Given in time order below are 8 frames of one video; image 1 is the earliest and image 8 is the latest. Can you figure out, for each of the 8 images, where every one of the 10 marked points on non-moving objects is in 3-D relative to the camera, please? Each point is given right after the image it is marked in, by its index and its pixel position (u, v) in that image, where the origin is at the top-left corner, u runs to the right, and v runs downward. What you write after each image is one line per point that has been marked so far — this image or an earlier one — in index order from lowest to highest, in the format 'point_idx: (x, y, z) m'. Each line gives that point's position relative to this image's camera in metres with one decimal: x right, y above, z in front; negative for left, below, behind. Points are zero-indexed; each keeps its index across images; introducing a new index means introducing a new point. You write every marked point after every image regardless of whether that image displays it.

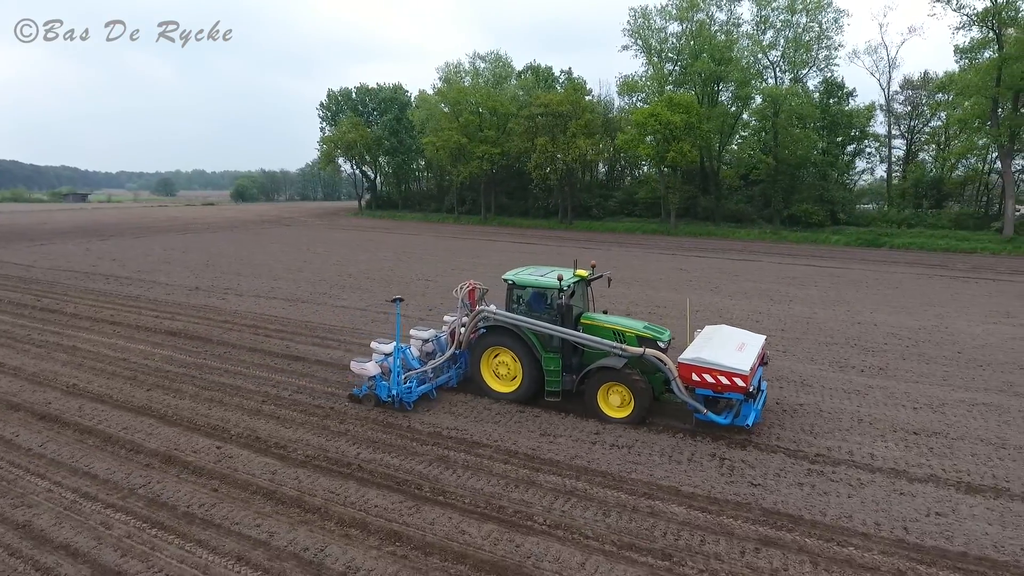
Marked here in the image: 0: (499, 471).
0: (-0.1, -1.7, +5.9) m
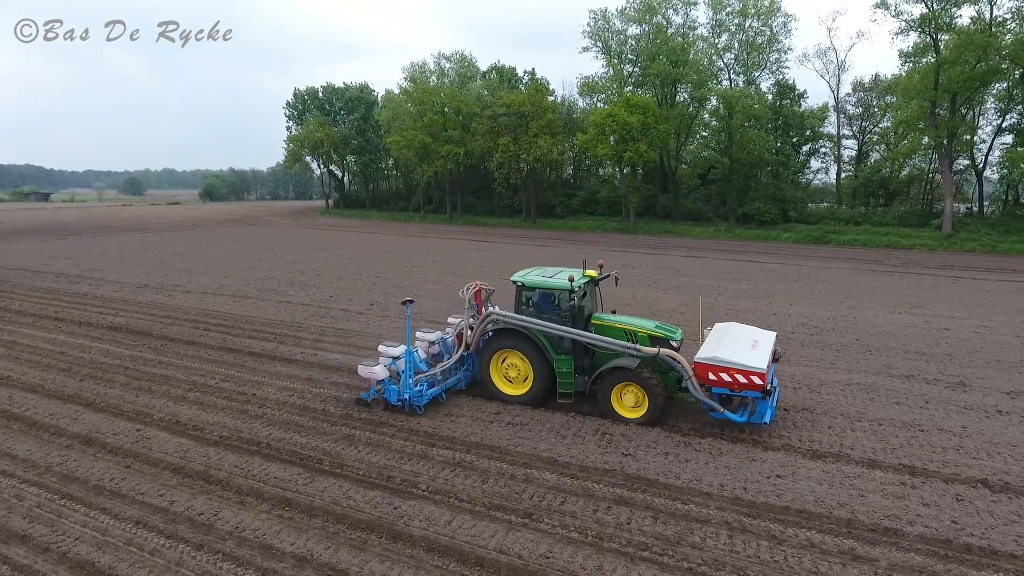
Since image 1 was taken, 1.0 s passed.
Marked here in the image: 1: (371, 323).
0: (-1.2, -1.6, +6.4) m
1: (-2.6, -0.7, +12.0) m
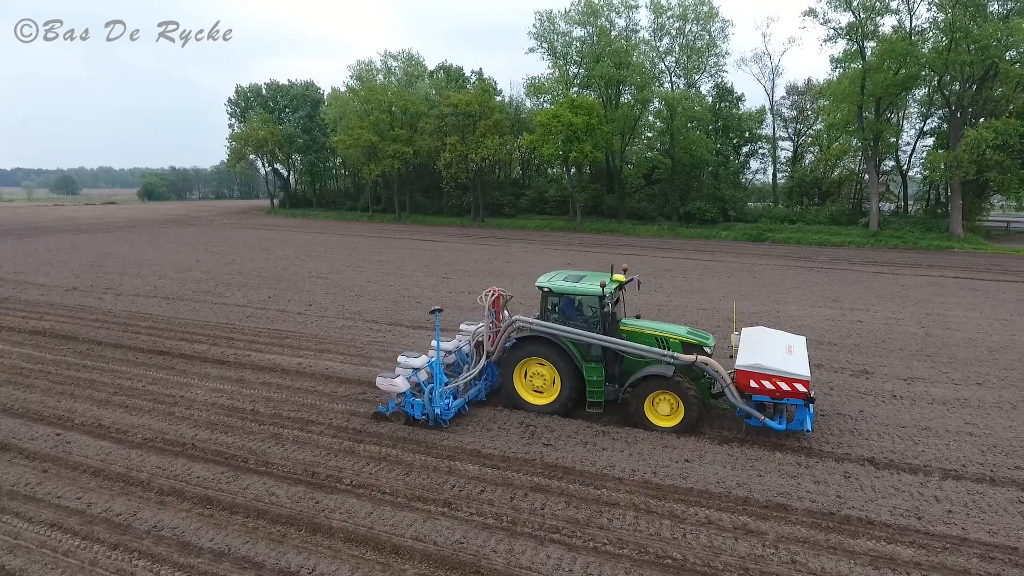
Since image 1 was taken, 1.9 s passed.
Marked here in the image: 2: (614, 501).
0: (-1.9, -1.6, +6.5) m
1: (-3.8, -0.7, +12.0) m
2: (+0.9, -1.8, +5.4) m
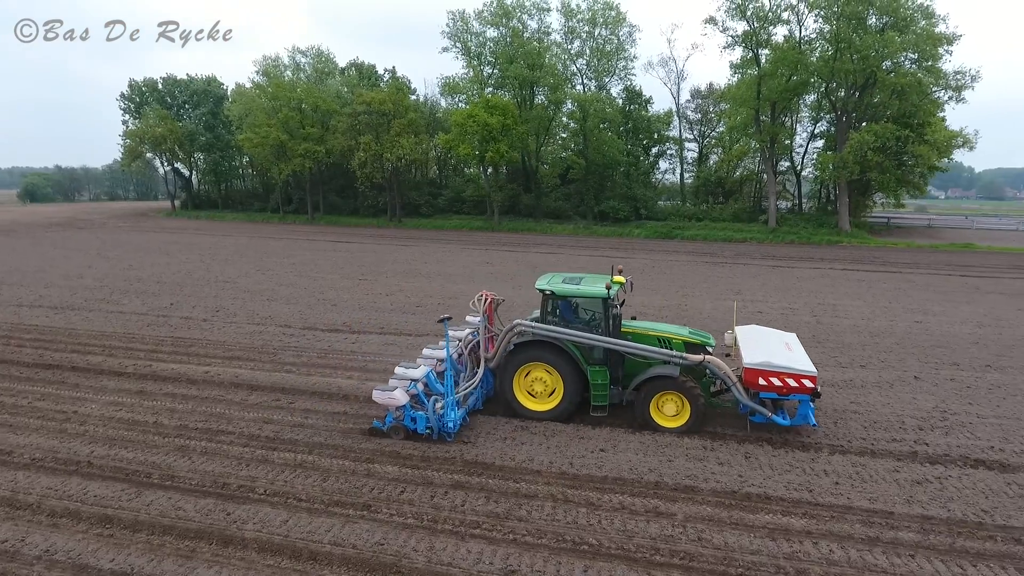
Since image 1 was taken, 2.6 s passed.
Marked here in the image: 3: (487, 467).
0: (-2.8, -1.6, +6.3) m
1: (-5.3, -0.8, +11.4) m
2: (+0.2, -1.8, +5.5) m
3: (-0.2, -1.7, +6.0) m
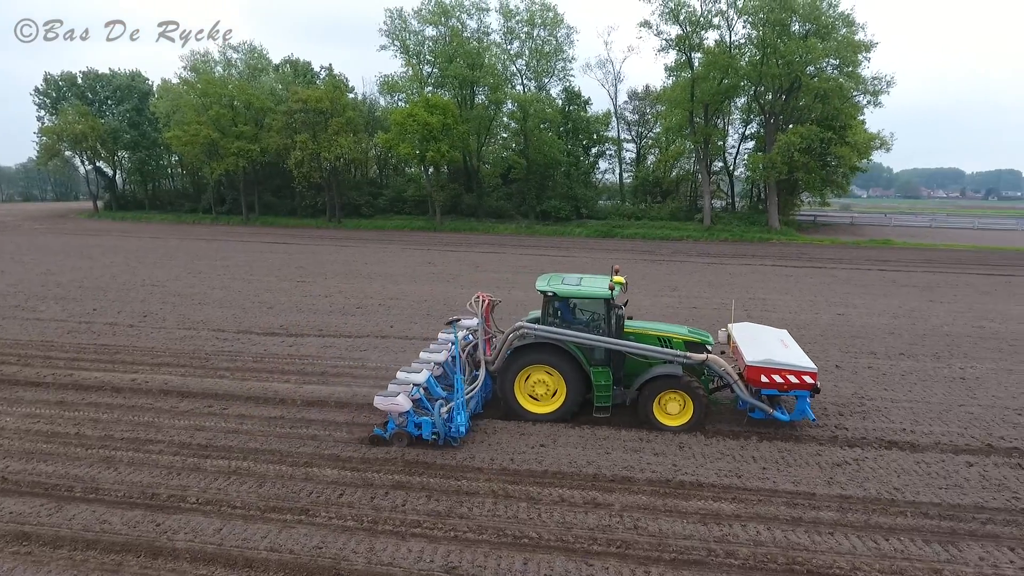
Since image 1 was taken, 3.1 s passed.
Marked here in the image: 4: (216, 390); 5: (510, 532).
0: (-3.3, -1.7, +6.1) m
1: (-6.3, -0.8, +11.0) m
2: (-0.3, -1.8, +5.6) m
3: (-0.8, -1.7, +6.0) m
4: (-3.8, -1.3, +8.2) m
5: (0.0, -1.9, +5.0) m
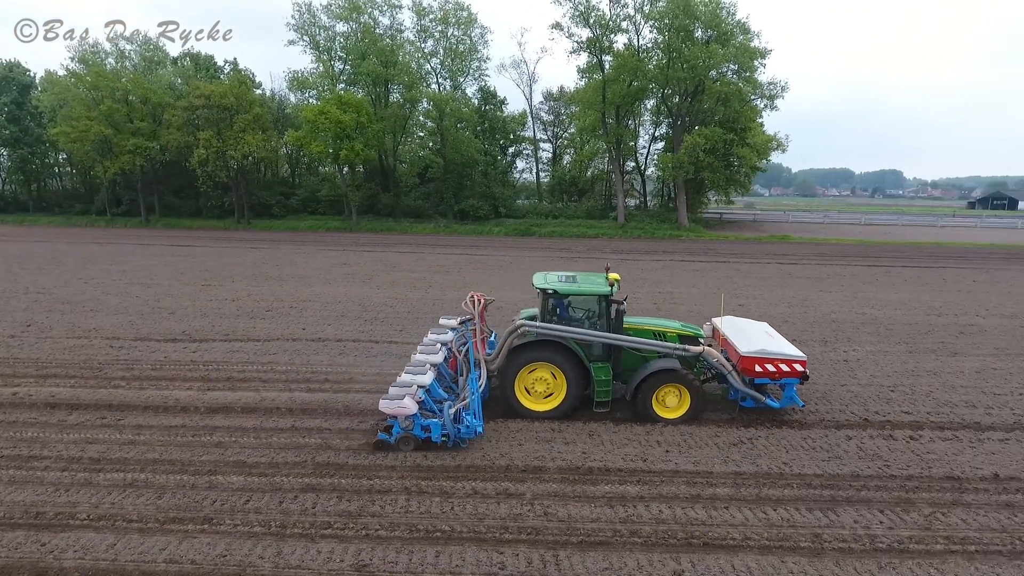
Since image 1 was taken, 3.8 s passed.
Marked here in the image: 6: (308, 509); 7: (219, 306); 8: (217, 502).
0: (-4.1, -1.7, +5.7) m
1: (-7.7, -0.9, +10.2) m
2: (-1.1, -1.8, +5.6) m
3: (-1.6, -1.7, +6.0) m
4: (-4.9, -1.4, +7.7) m
5: (-0.7, -1.9, +5.0) m
6: (-1.7, -1.8, +5.2) m
7: (-6.7, -0.4, +14.4) m
8: (-2.5, -1.8, +5.3) m
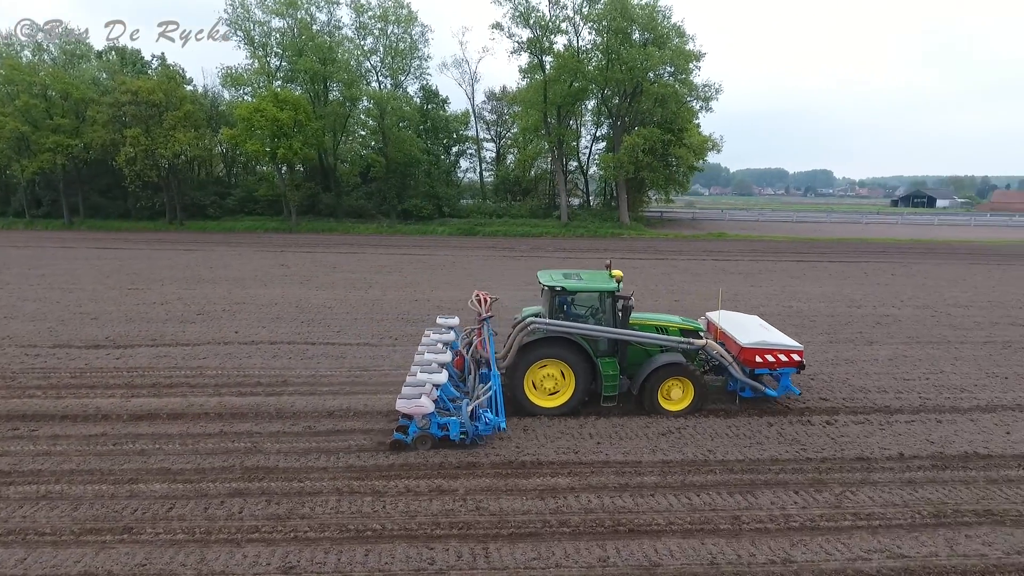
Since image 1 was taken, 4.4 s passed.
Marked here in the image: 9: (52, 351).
0: (-3.2, -1.8, +5.6) m
1: (-7.3, -1.1, +9.6) m
2: (-0.2, -1.8, +5.8) m
3: (-0.8, -1.7, +6.1) m
4: (-4.2, -1.5, +7.5) m
5: (+0.3, -1.9, +5.2) m
6: (-0.7, -1.9, +5.4) m
7: (-6.8, -0.5, +13.9) m
8: (-1.5, -1.9, +5.4) m
9: (-7.5, -0.9, +11.2) m
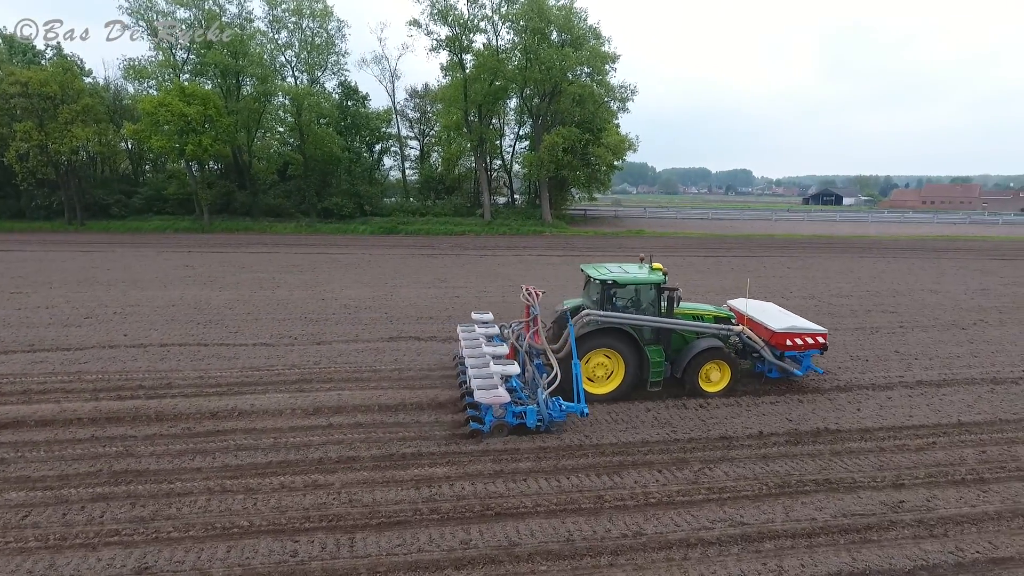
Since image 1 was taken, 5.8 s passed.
0: (-4.7, -1.8, +5.4) m
1: (-9.2, -1.2, +9.1) m
2: (-1.7, -1.7, +6.0) m
3: (-2.3, -1.7, +6.2) m
4: (-5.9, -1.5, +7.2) m
5: (-1.2, -1.8, +5.5) m
6: (-2.2, -1.8, +5.5) m
7: (-9.1, -0.6, +13.4) m
8: (-3.0, -1.8, +5.4) m
9: (-9.6, -0.9, +10.5) m
